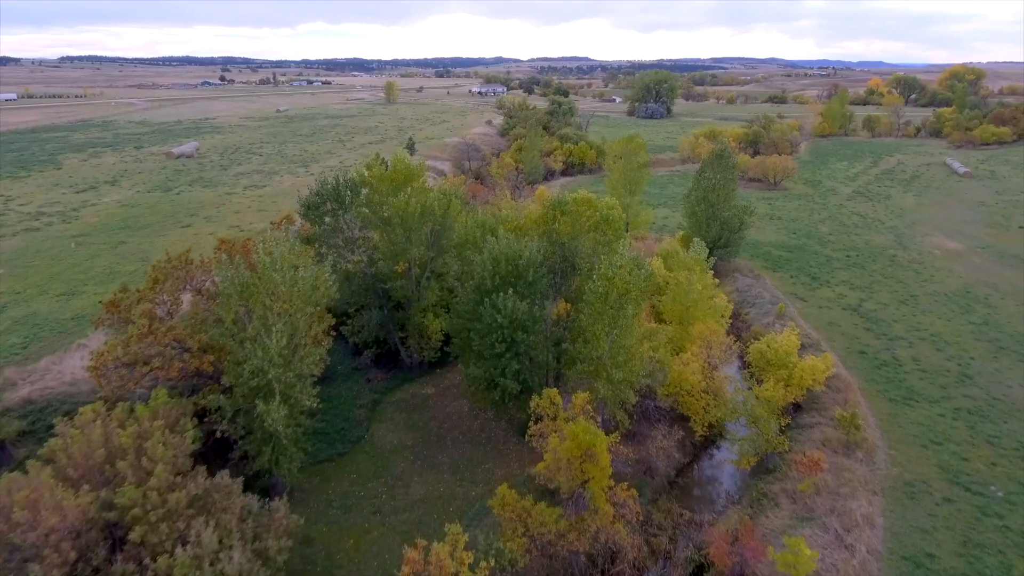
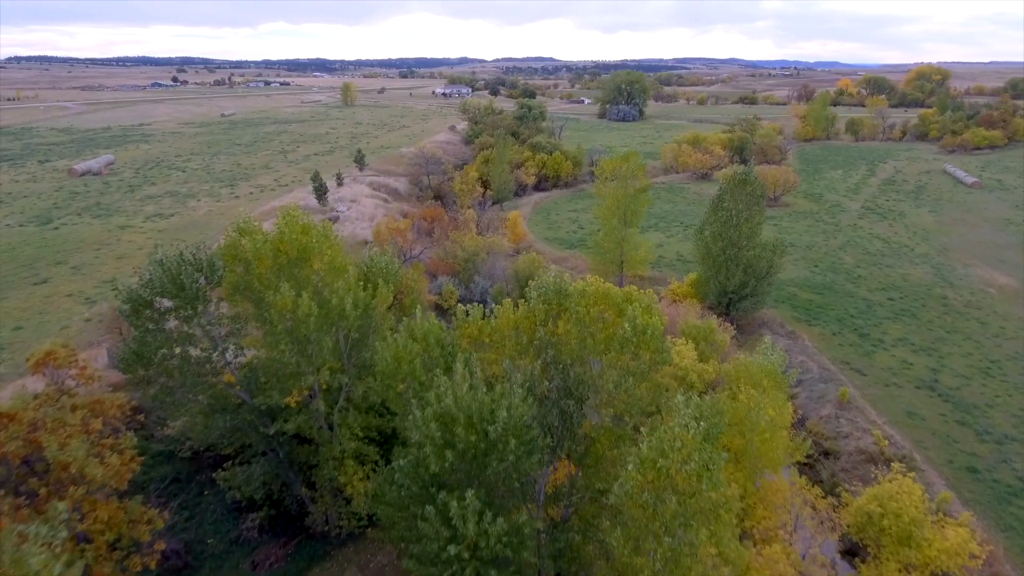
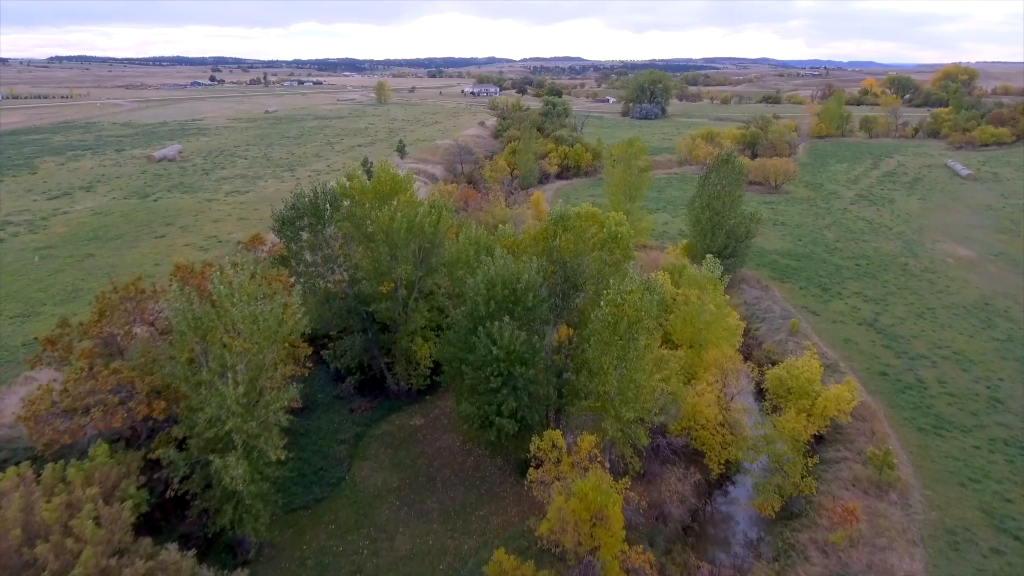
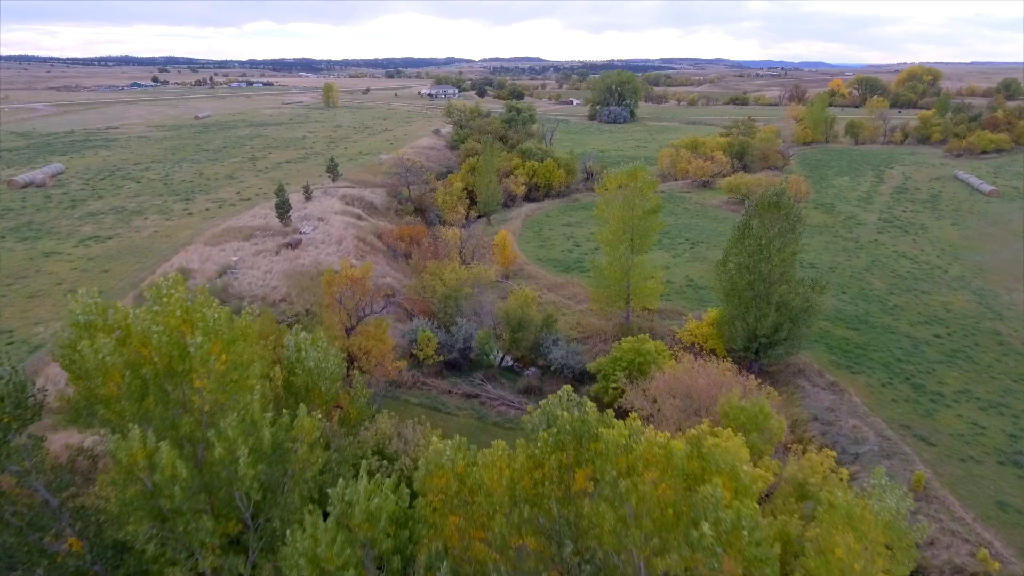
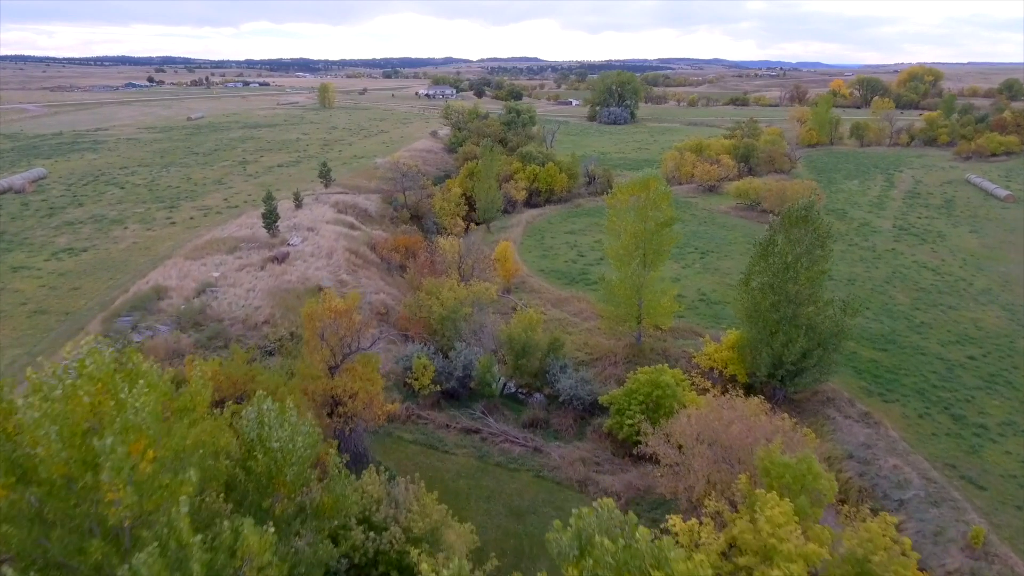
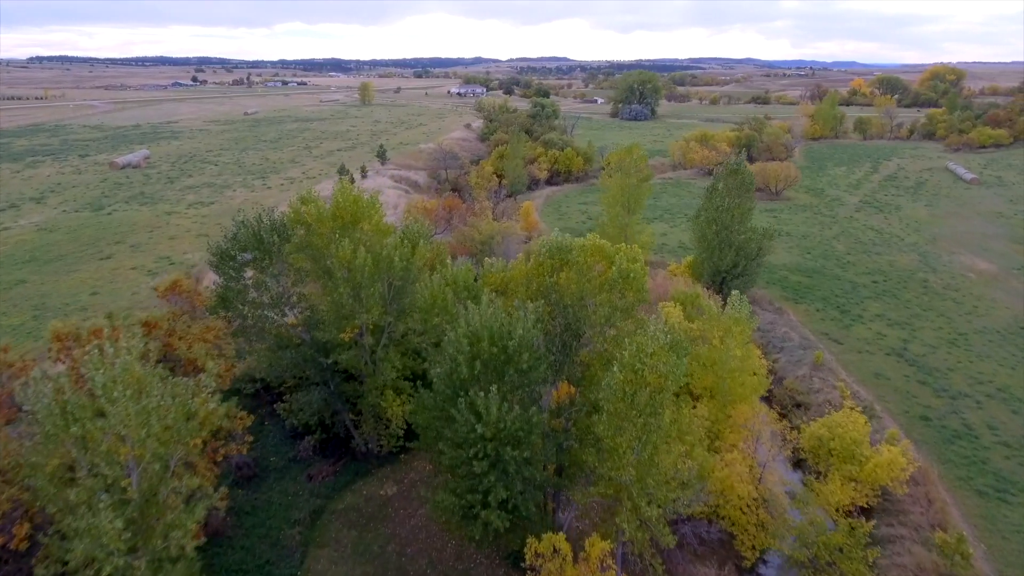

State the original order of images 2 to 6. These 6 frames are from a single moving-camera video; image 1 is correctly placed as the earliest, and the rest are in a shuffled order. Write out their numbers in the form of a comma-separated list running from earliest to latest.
3, 6, 2, 4, 5
